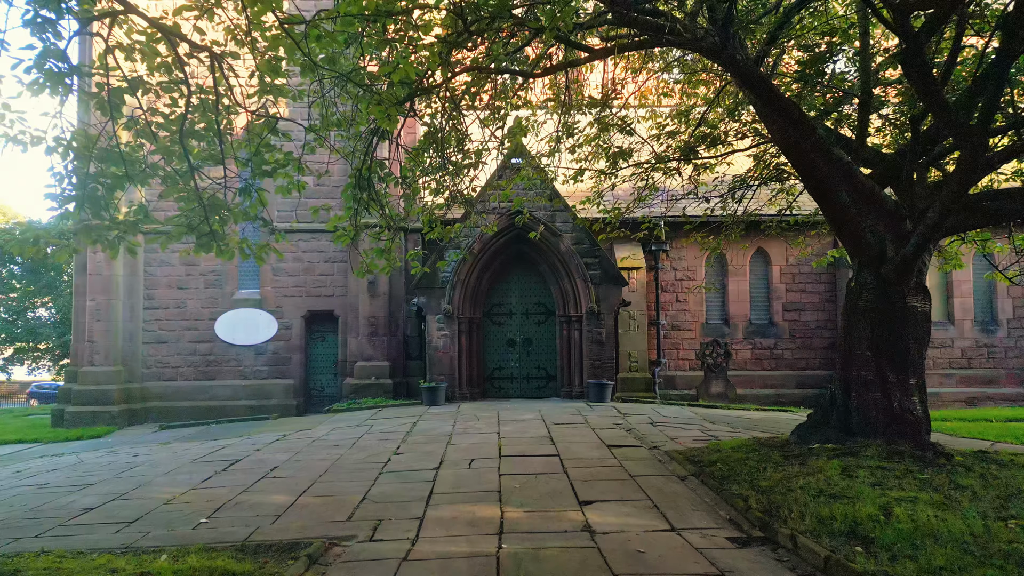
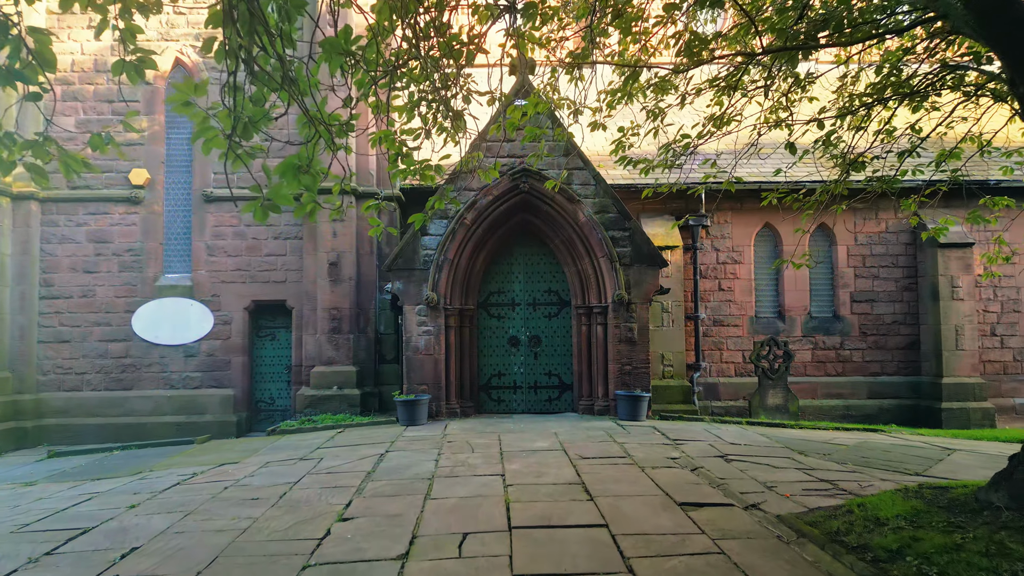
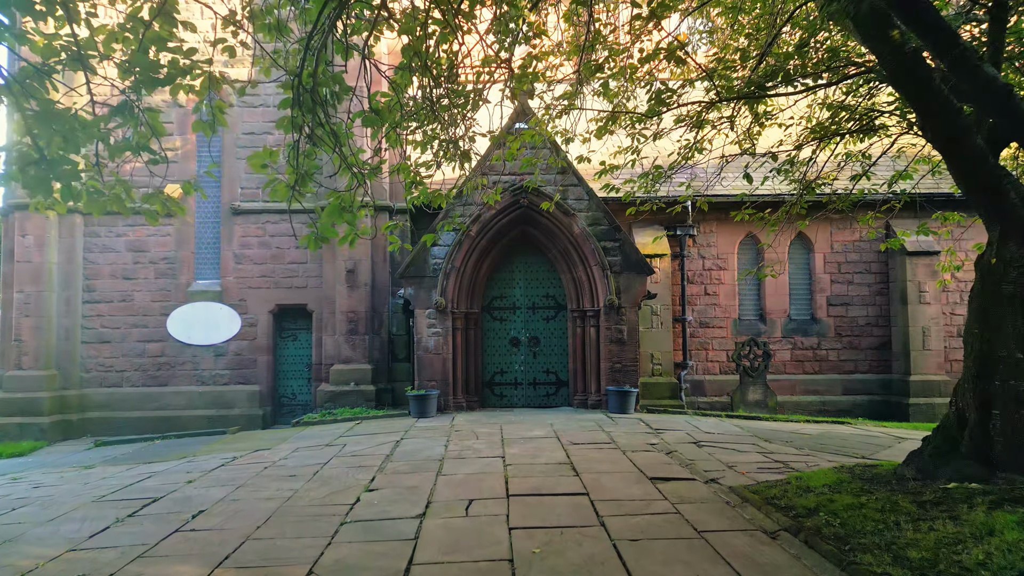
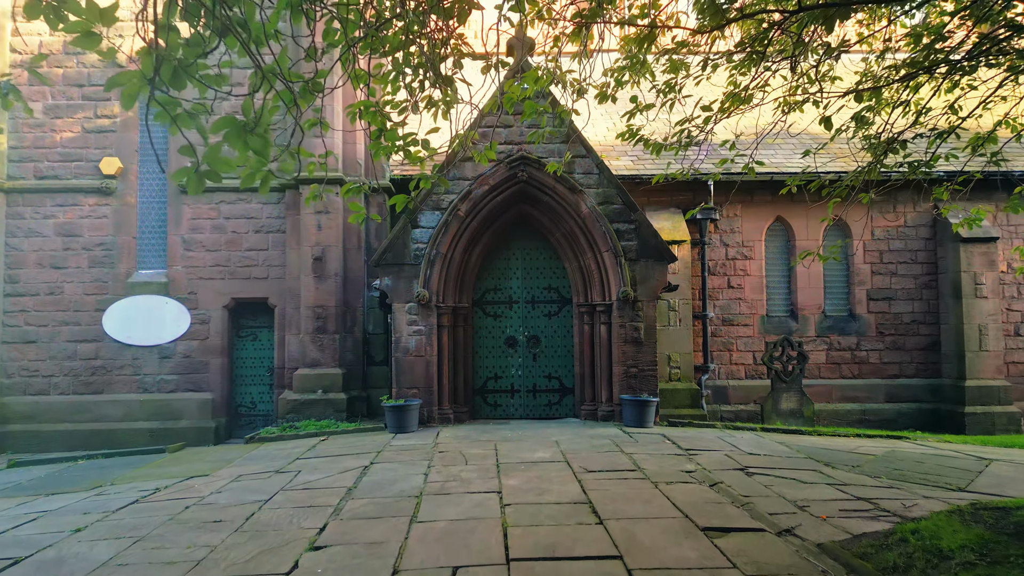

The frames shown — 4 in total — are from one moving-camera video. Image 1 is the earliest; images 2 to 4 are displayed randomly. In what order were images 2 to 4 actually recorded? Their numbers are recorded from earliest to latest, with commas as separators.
3, 2, 4
